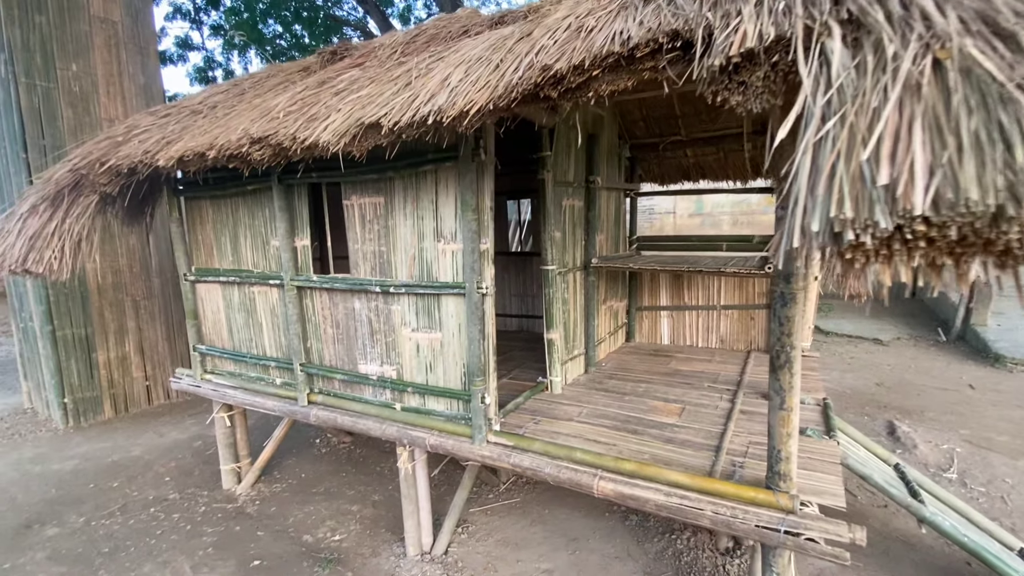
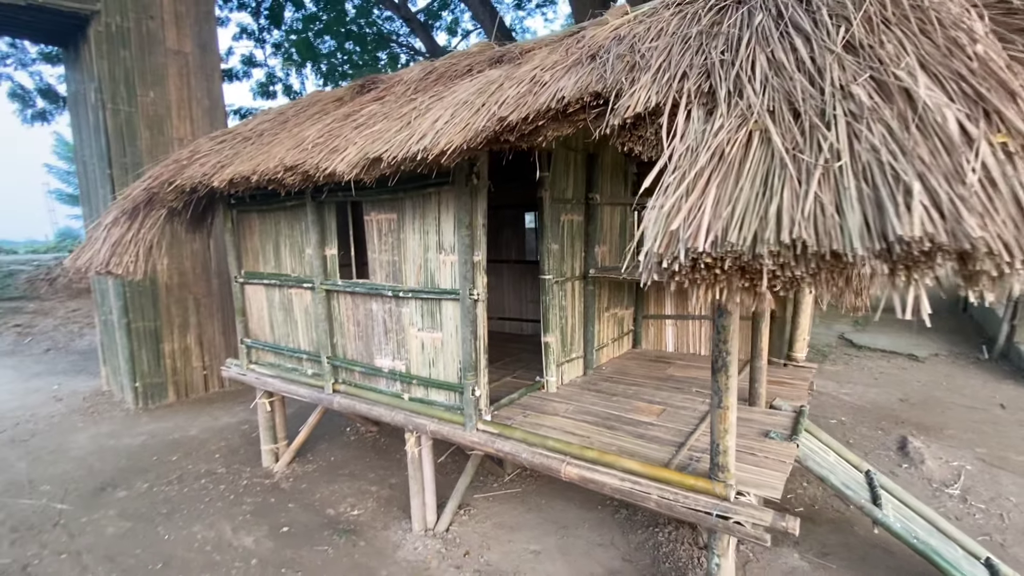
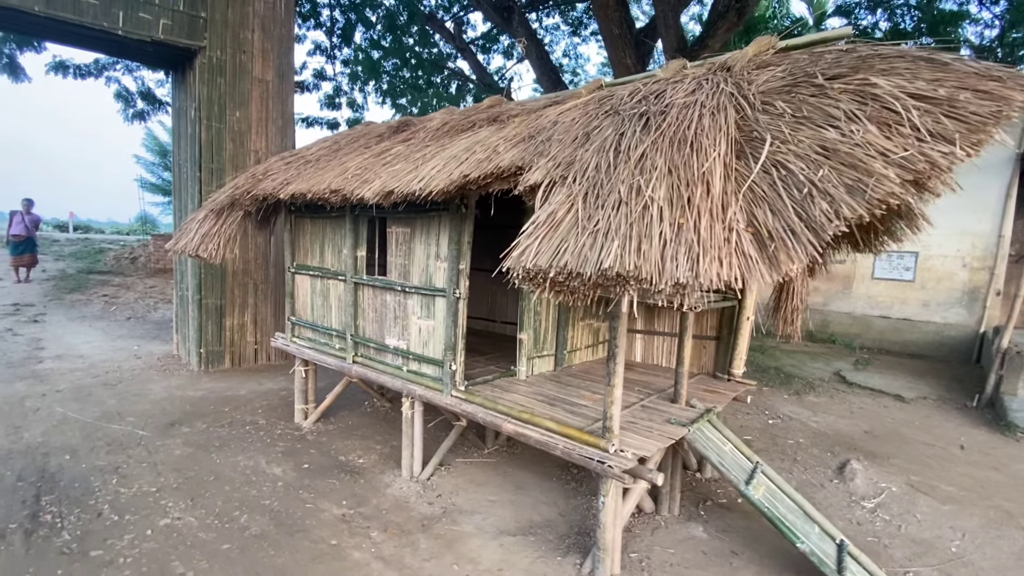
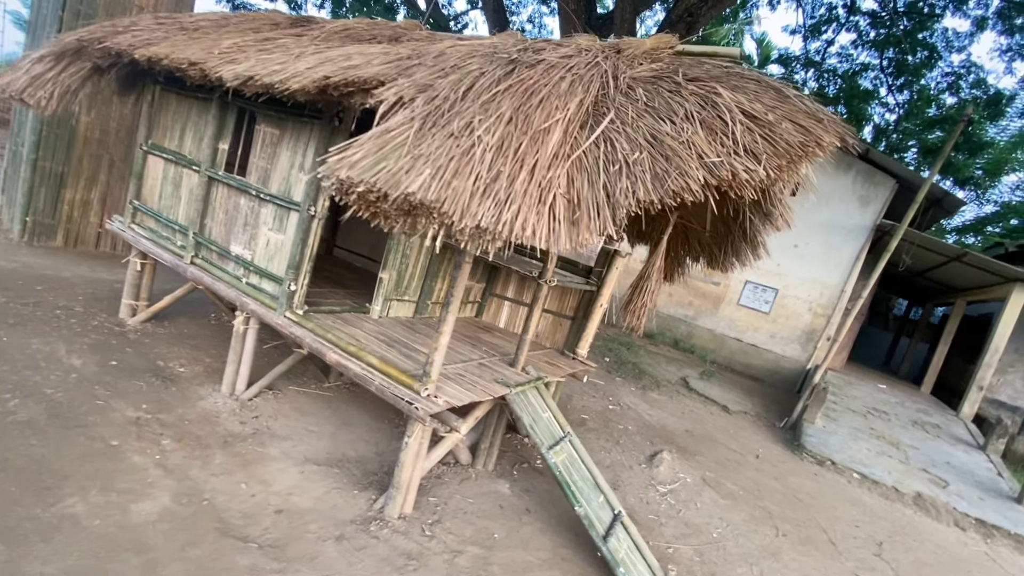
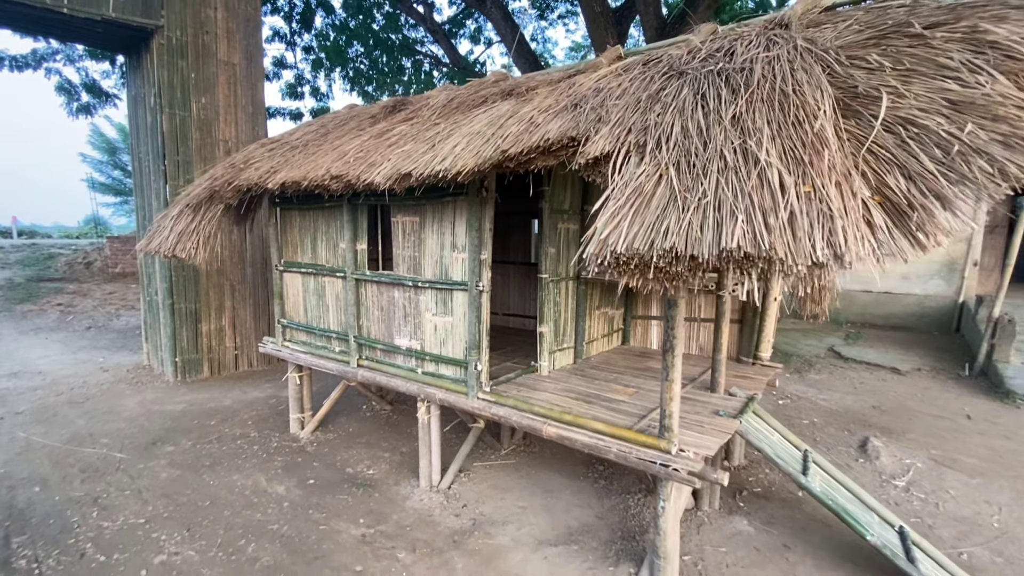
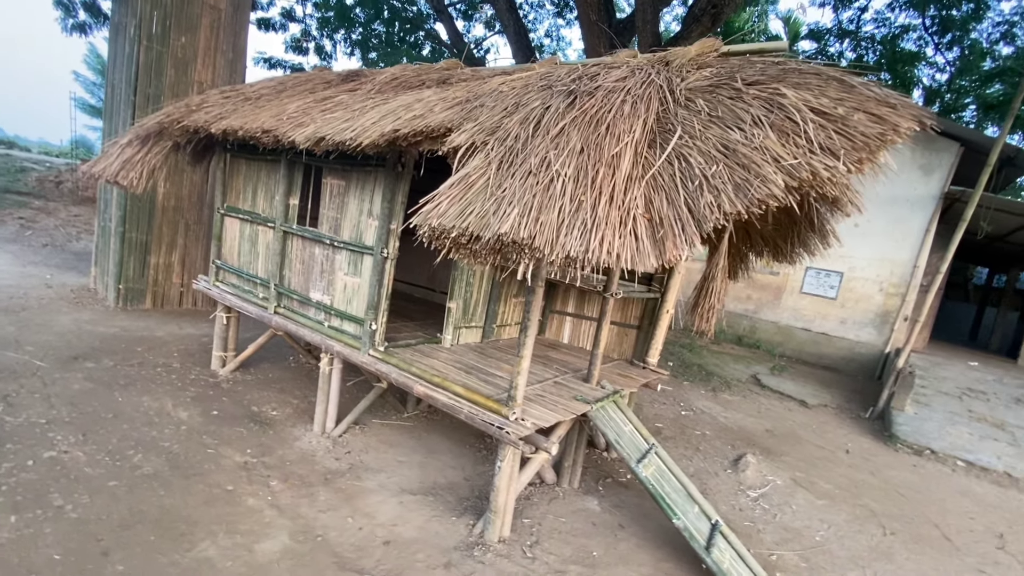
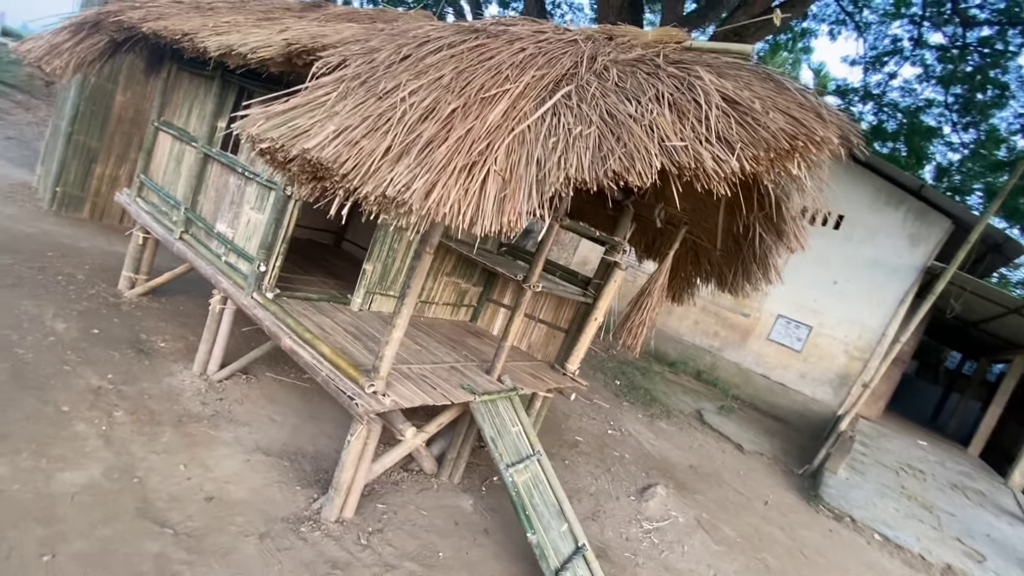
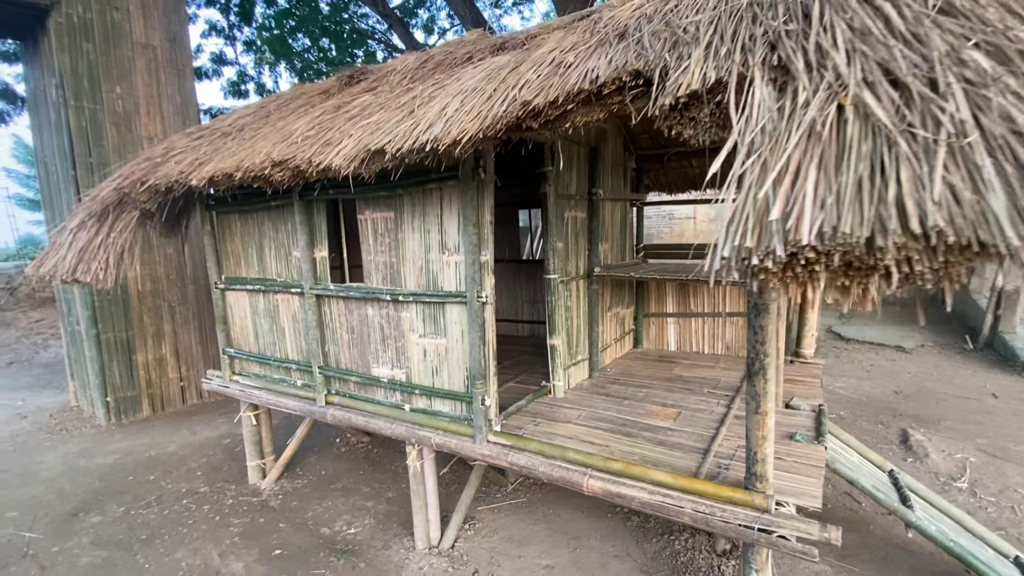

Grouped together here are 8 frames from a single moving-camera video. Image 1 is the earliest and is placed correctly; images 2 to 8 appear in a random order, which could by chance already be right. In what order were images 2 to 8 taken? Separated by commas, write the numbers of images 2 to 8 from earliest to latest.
8, 2, 5, 3, 6, 4, 7
